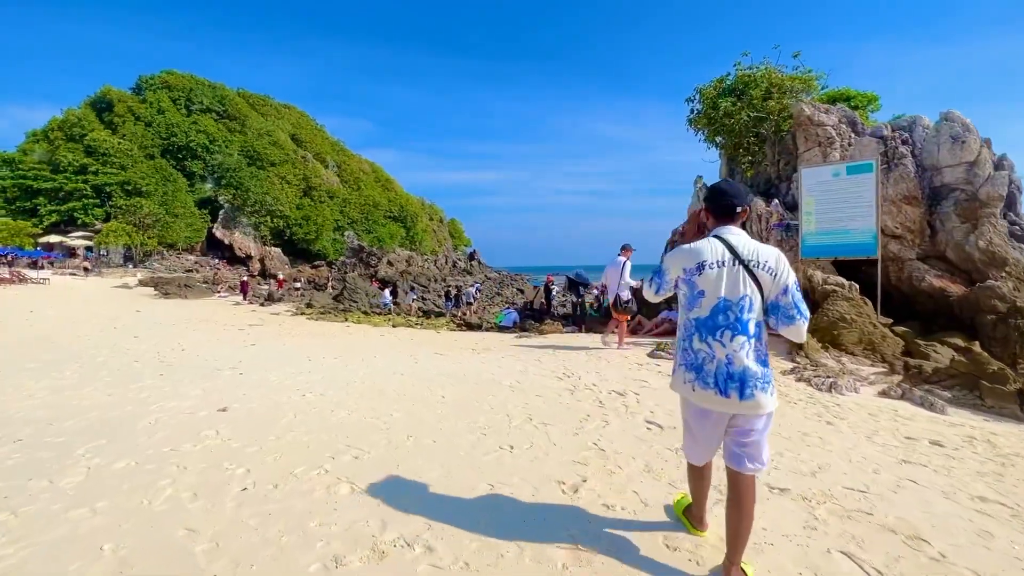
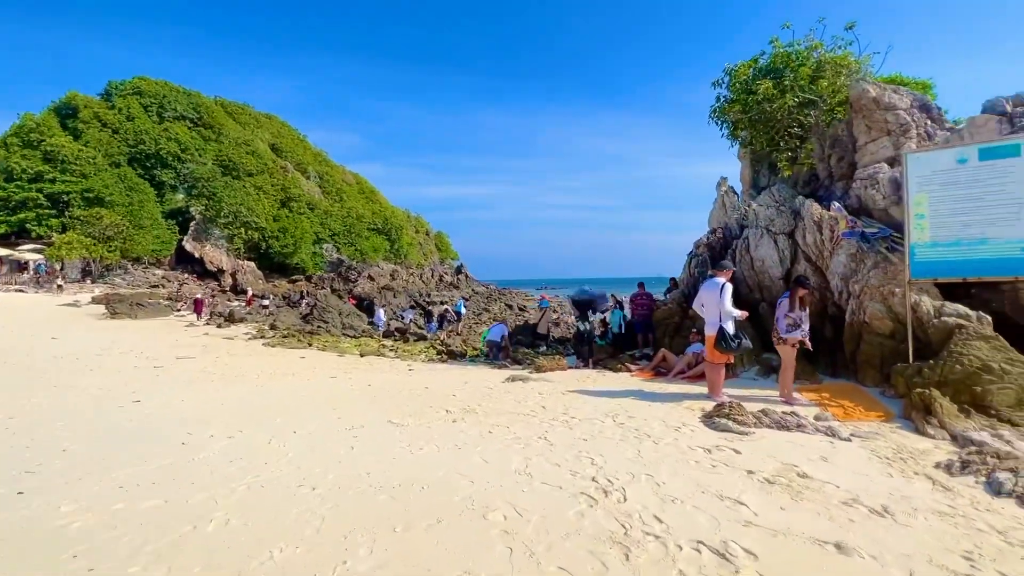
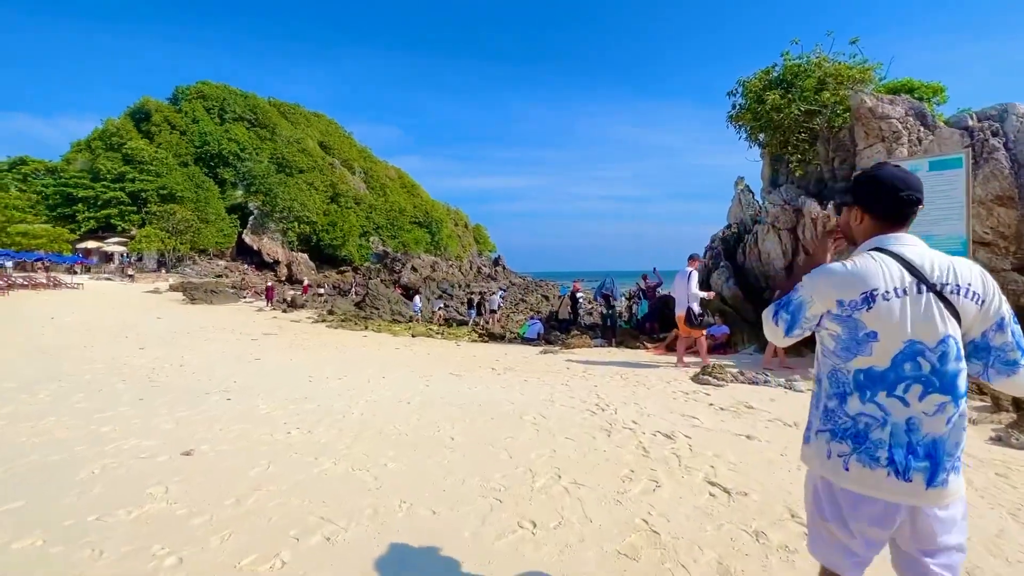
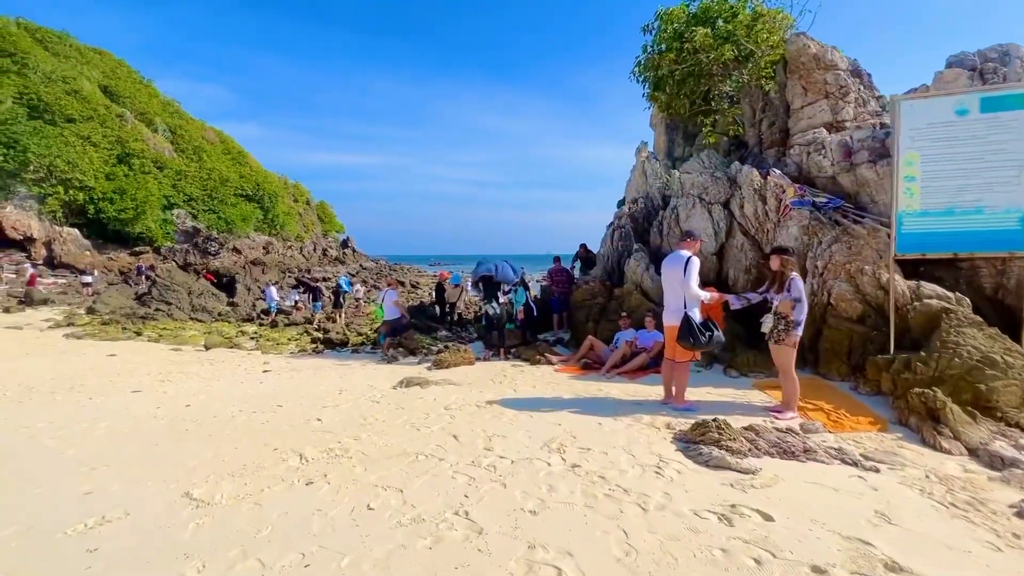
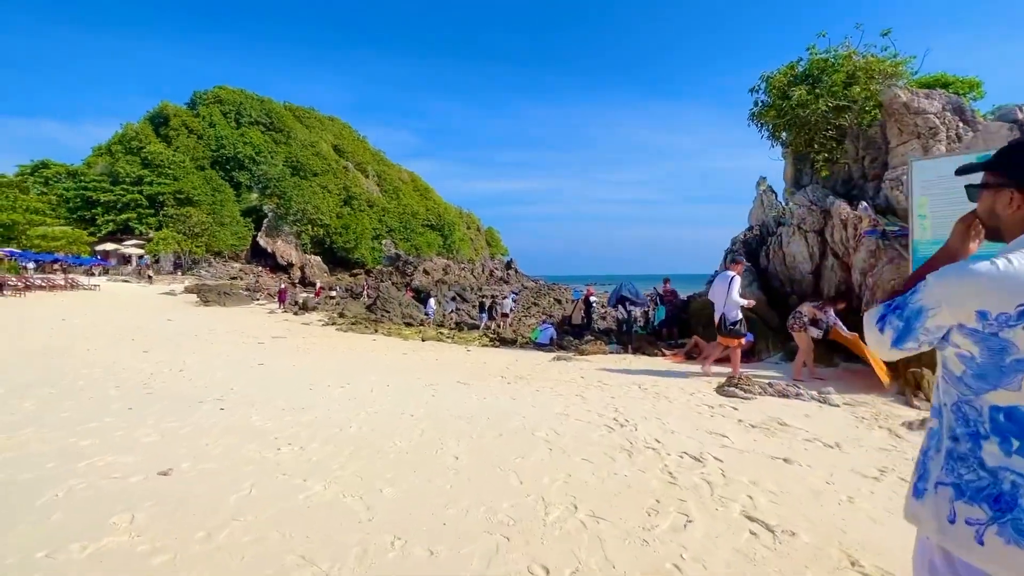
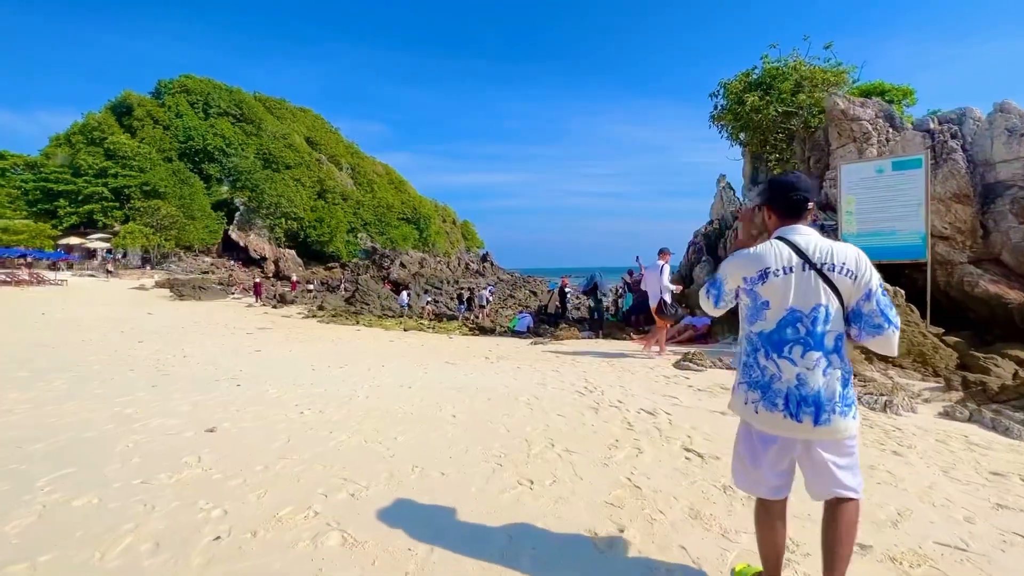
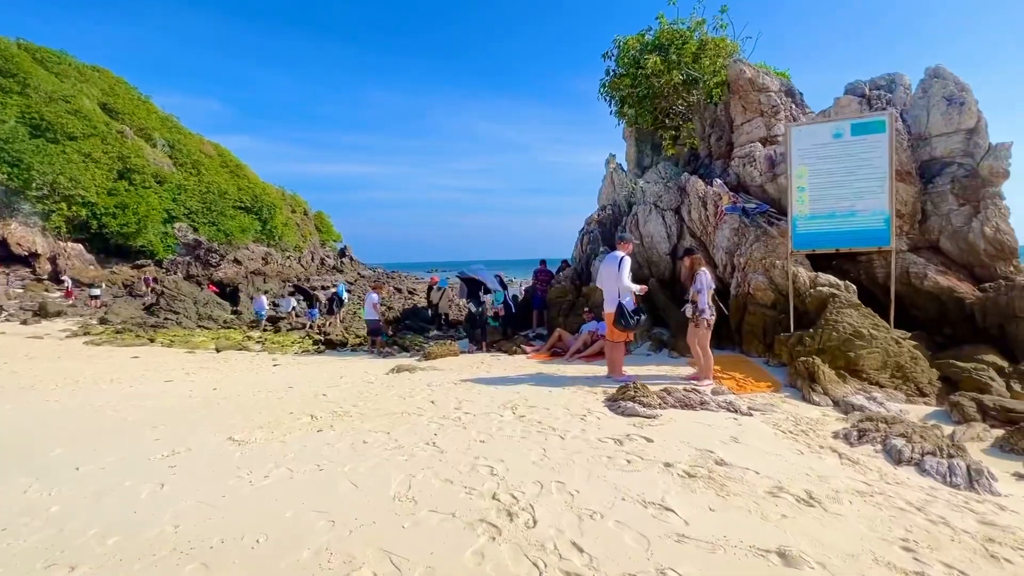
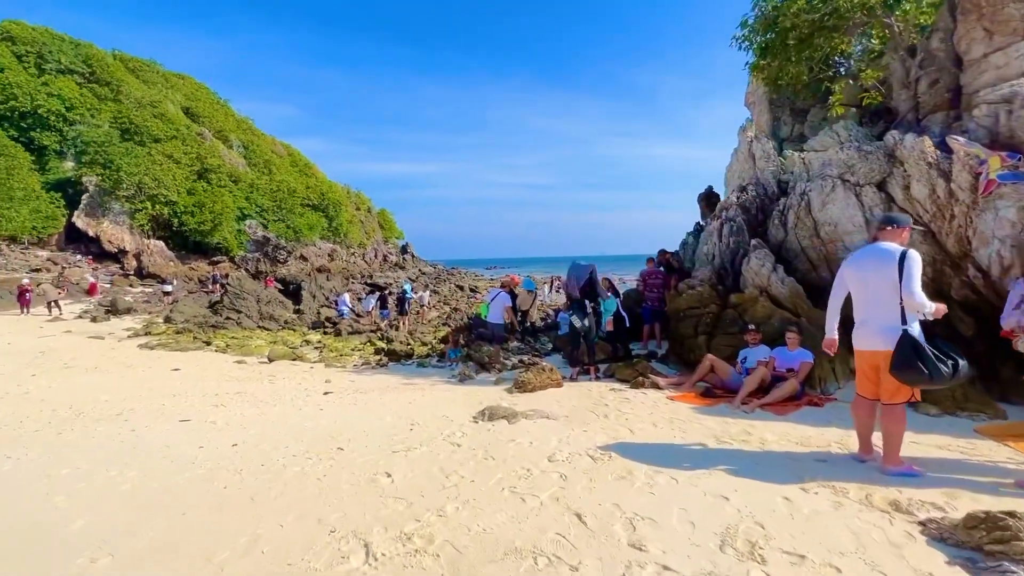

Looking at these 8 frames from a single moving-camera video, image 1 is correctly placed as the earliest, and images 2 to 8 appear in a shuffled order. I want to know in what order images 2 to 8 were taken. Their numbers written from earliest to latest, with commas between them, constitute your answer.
6, 3, 5, 2, 7, 4, 8
